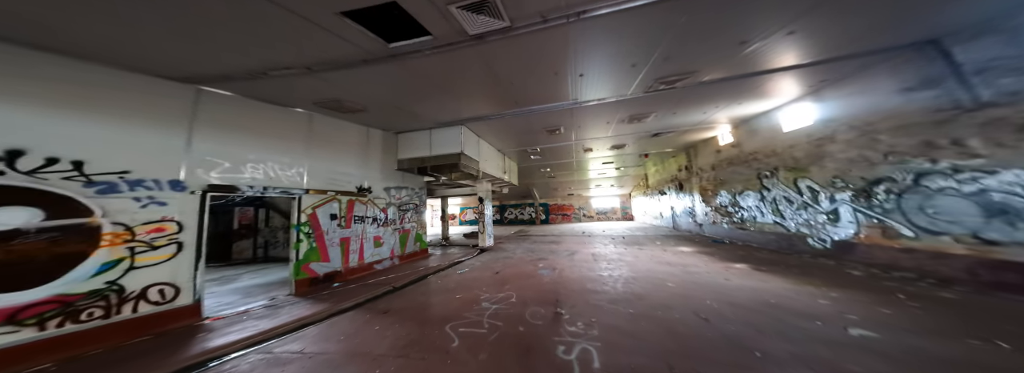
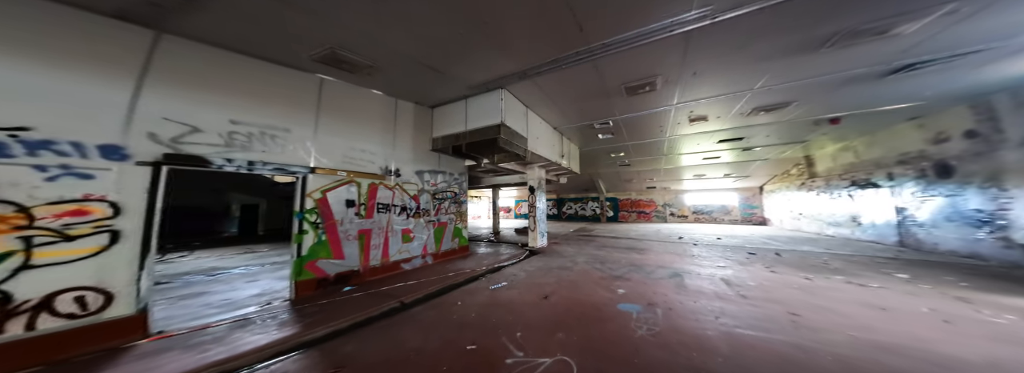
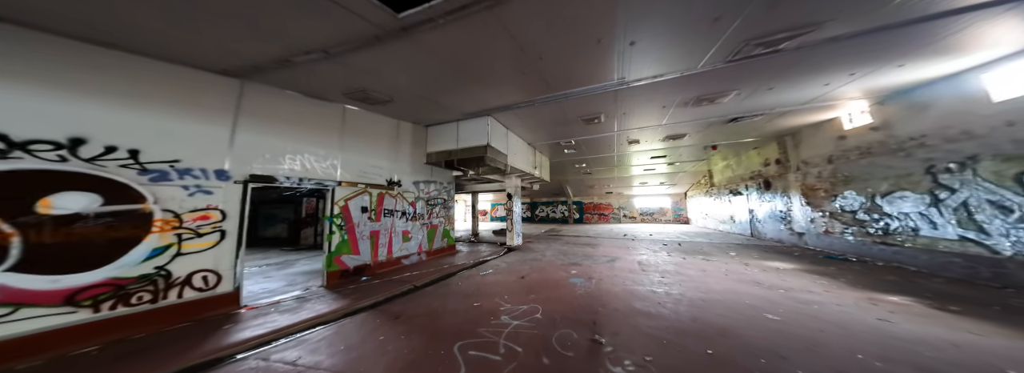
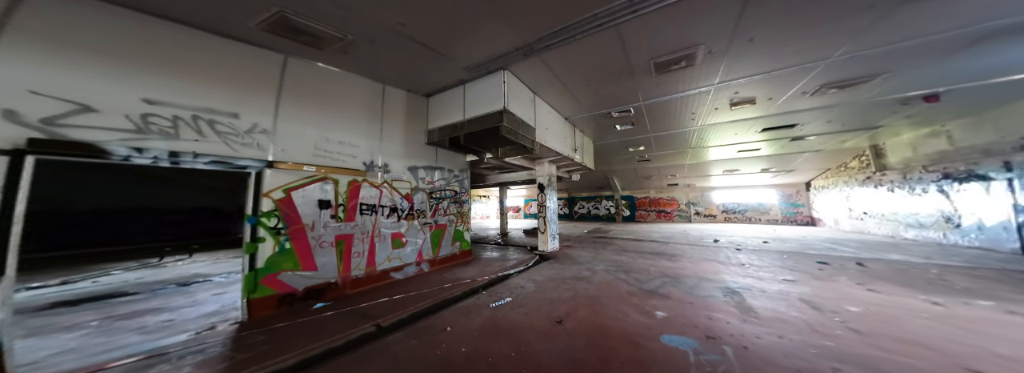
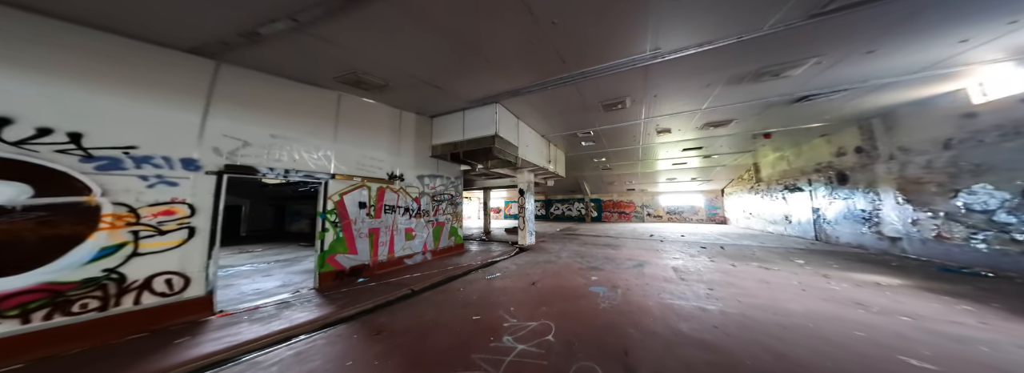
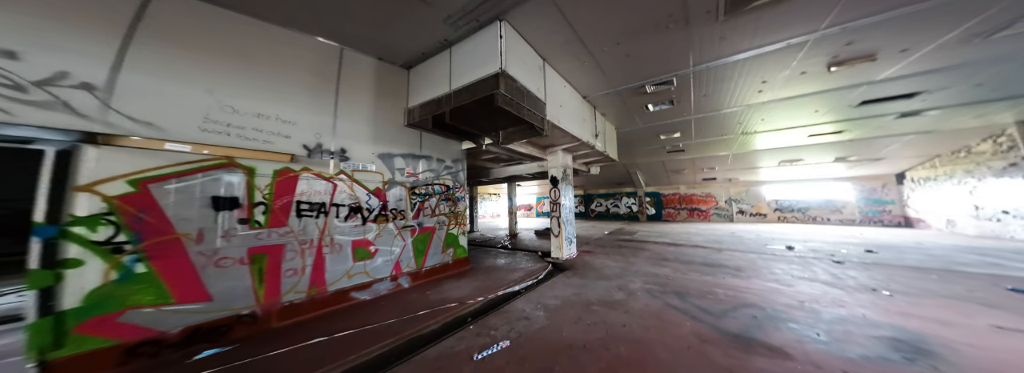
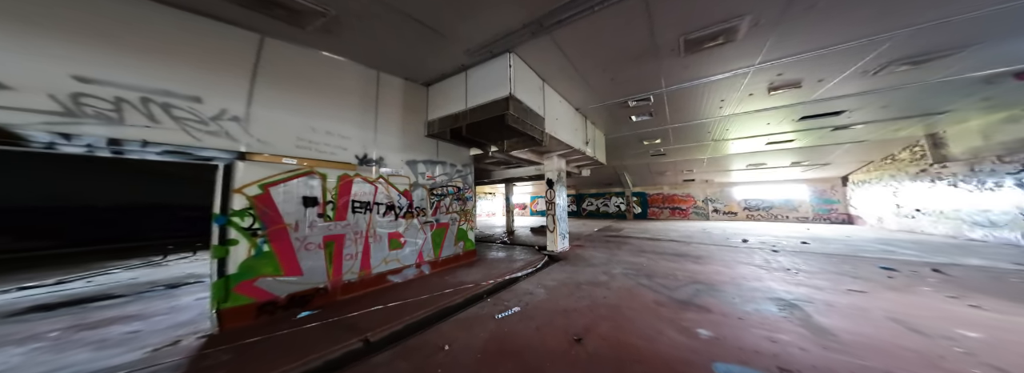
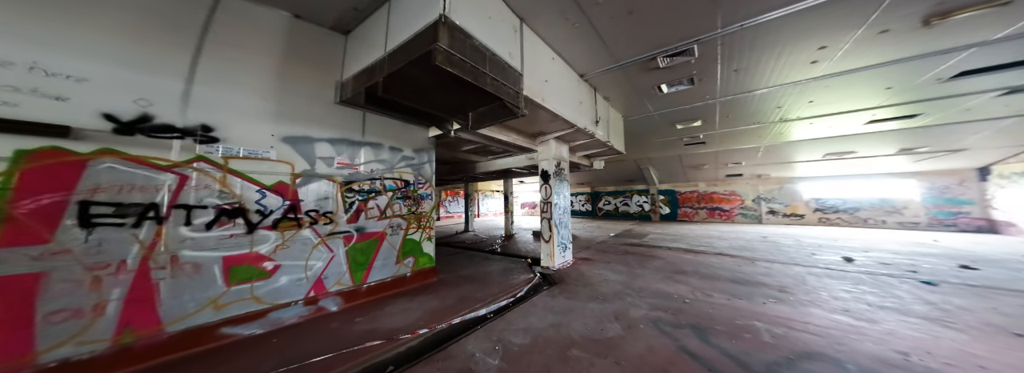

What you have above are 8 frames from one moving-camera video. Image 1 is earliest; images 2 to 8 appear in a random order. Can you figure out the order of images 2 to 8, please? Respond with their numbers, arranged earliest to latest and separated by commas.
3, 5, 2, 4, 7, 6, 8
